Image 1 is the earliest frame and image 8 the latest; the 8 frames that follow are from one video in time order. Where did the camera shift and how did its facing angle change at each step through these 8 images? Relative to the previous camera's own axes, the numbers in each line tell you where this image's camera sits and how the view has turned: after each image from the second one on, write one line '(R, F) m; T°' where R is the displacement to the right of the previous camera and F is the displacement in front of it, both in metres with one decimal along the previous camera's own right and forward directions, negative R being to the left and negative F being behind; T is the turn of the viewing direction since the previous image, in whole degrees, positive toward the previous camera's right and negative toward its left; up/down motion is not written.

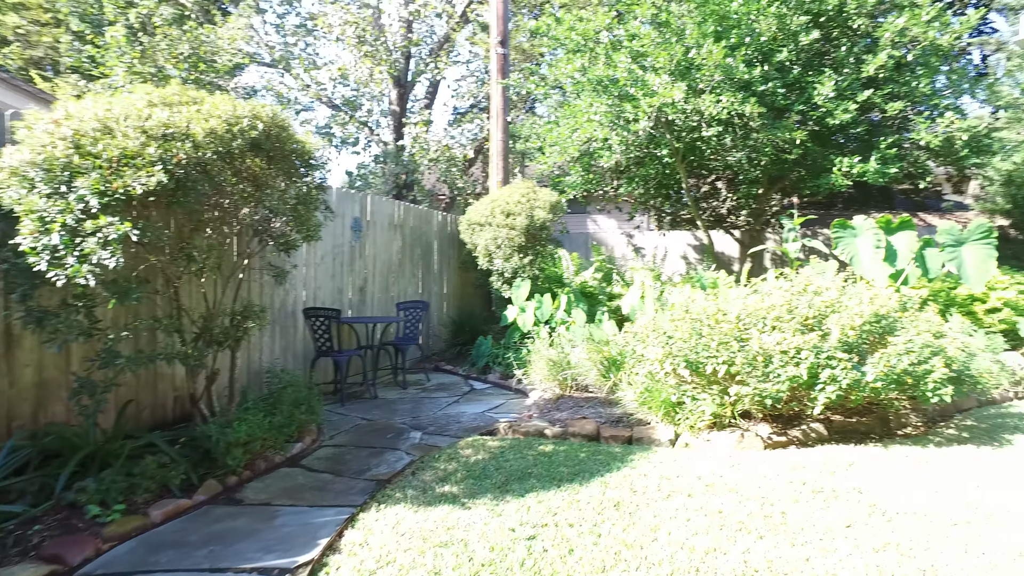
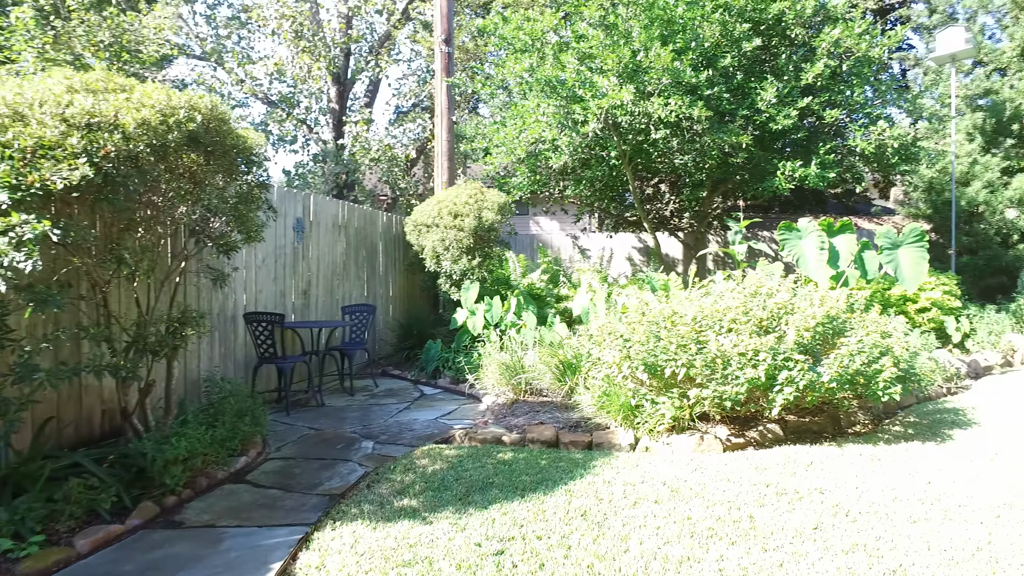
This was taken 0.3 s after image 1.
(-0.1, +0.1) m; +5°
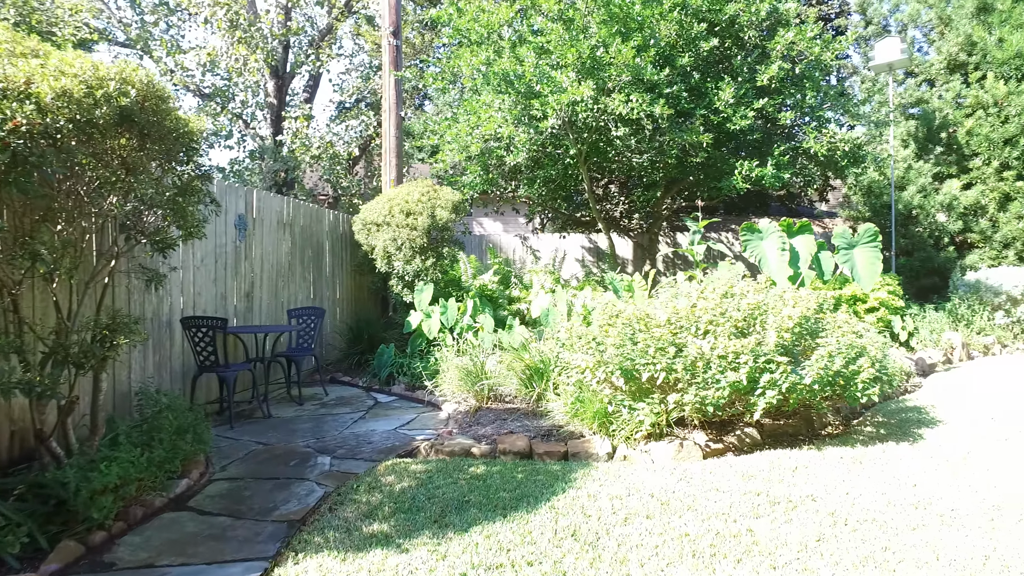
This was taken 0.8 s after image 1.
(-0.2, +0.3) m; +5°
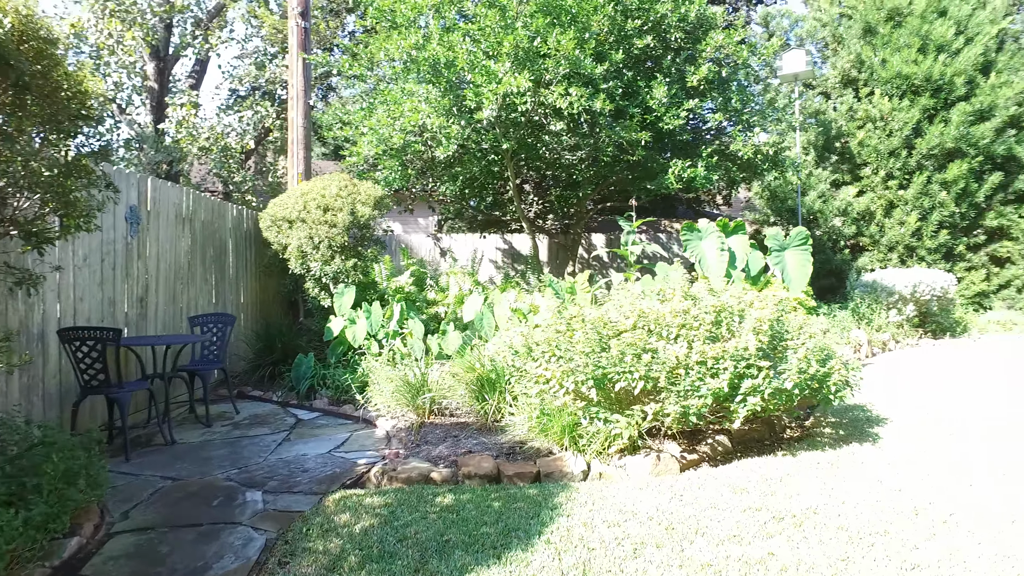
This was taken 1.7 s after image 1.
(-0.4, +0.4) m; +9°
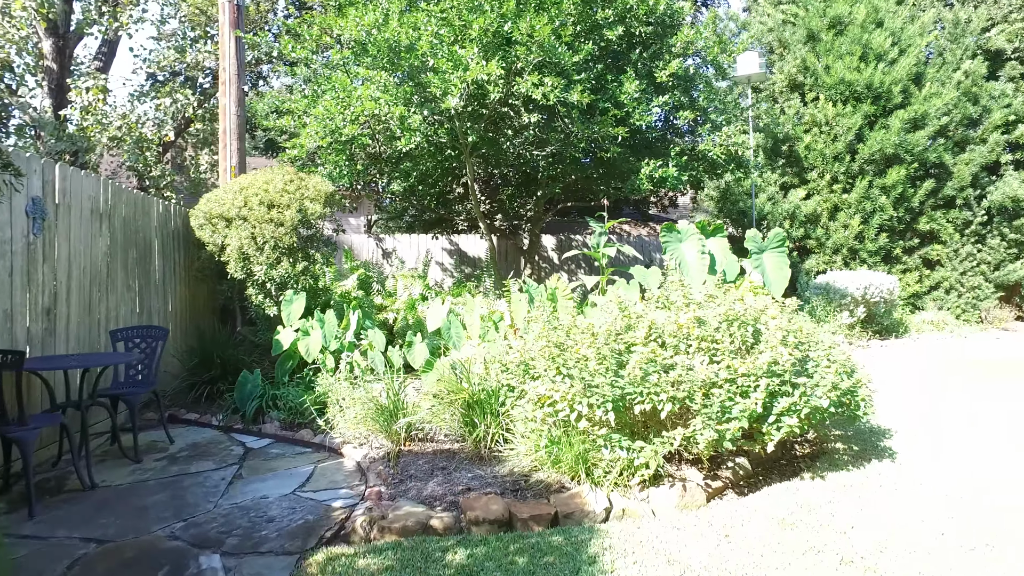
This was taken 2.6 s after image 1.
(-0.4, +0.5) m; +7°
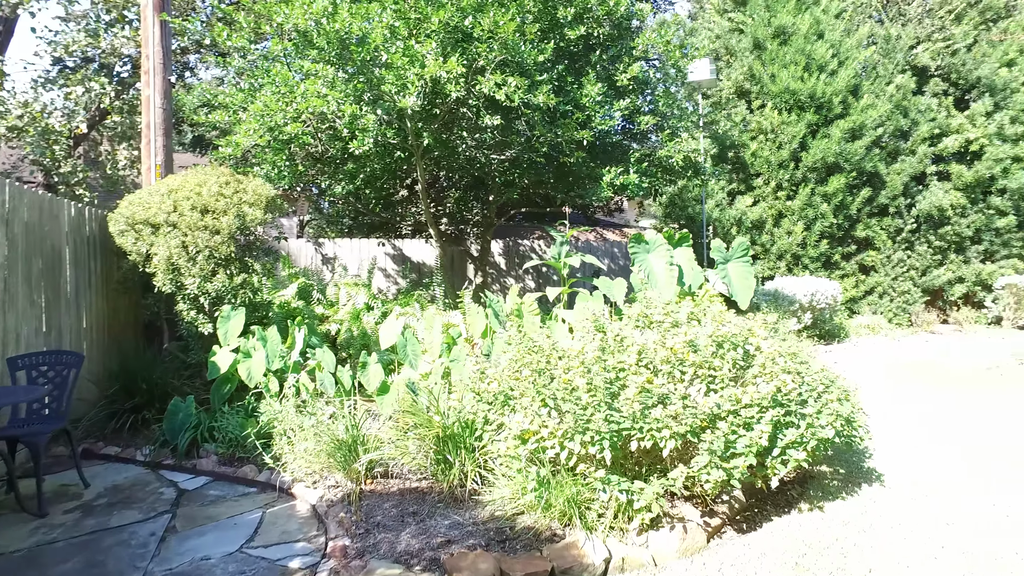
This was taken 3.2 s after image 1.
(-0.2, +0.3) m; +6°
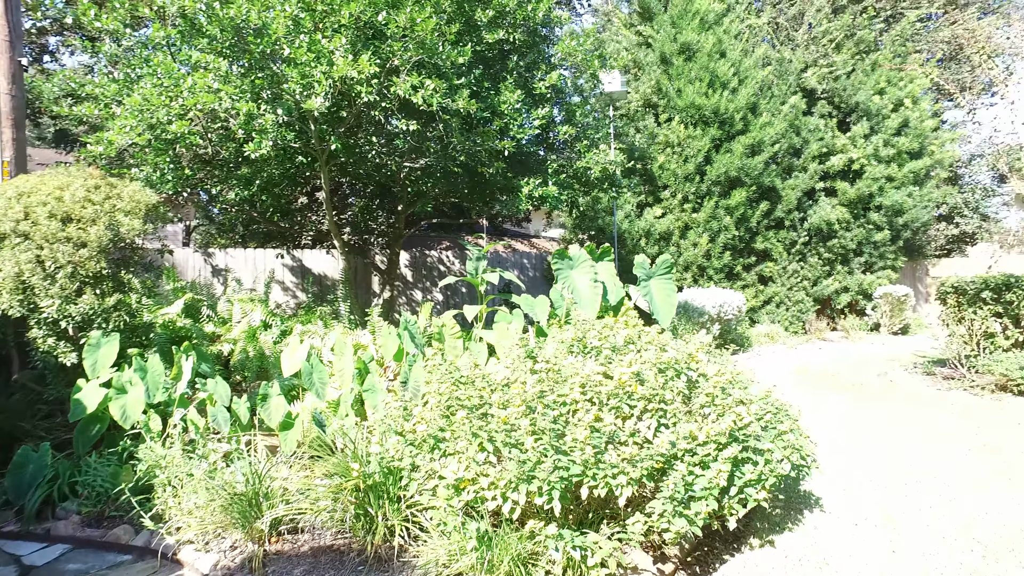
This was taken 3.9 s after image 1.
(-0.1, +0.4) m; +9°
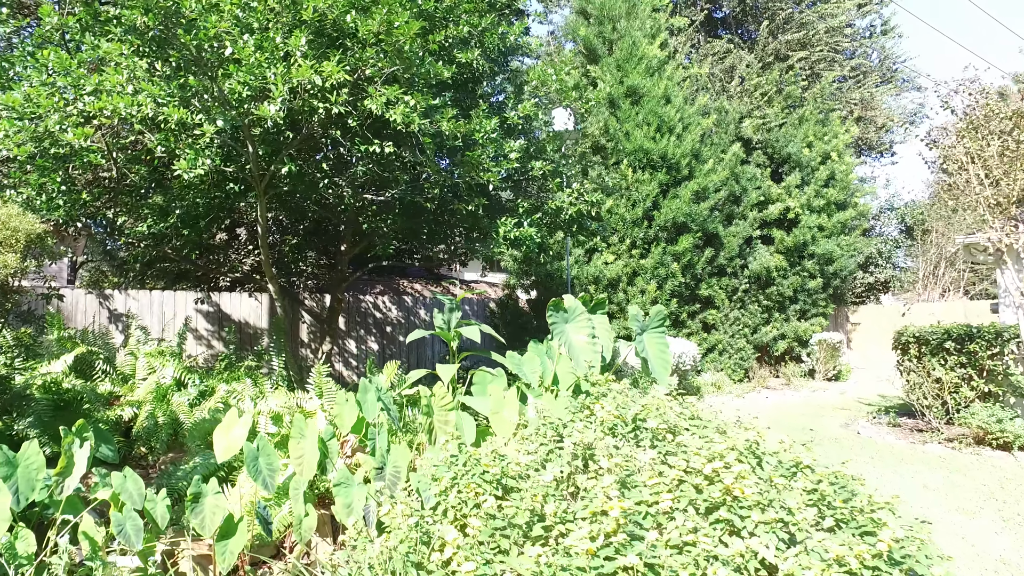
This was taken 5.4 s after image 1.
(-0.5, +0.8) m; +8°
